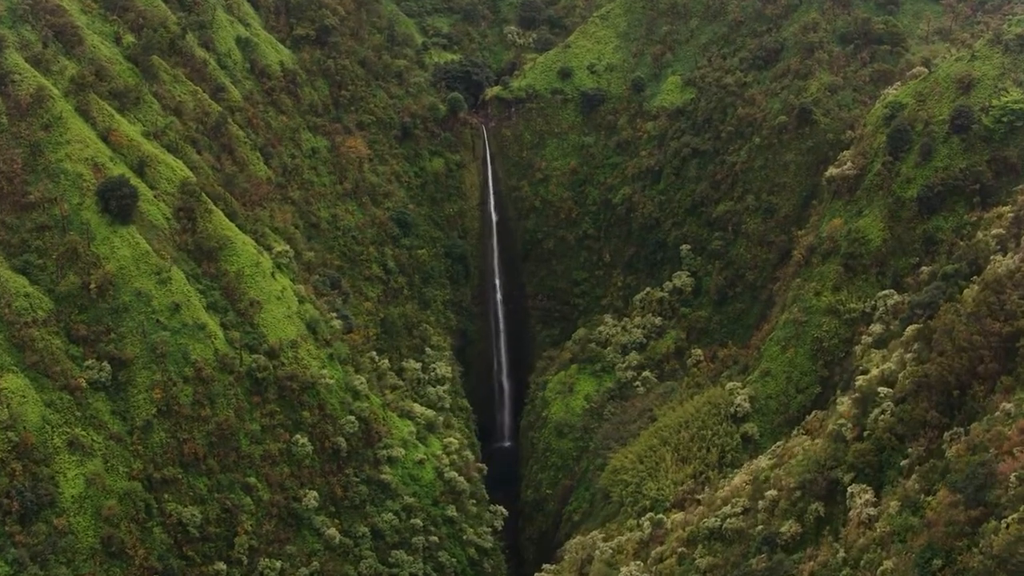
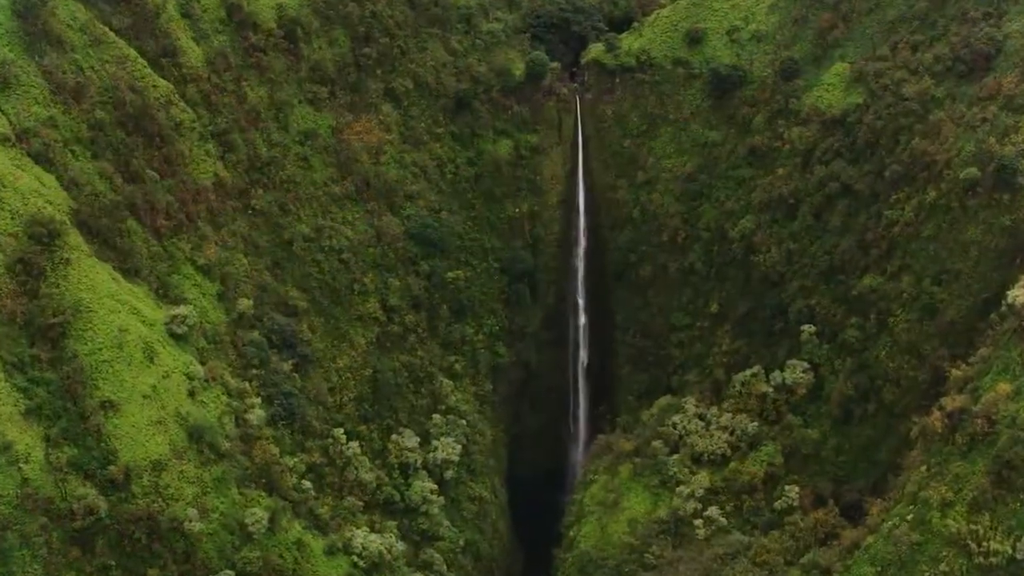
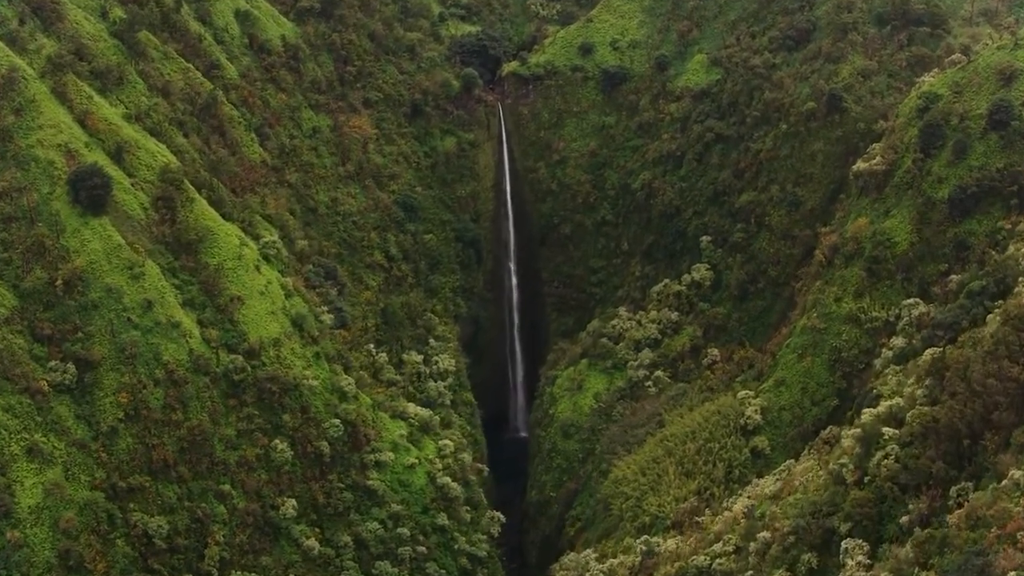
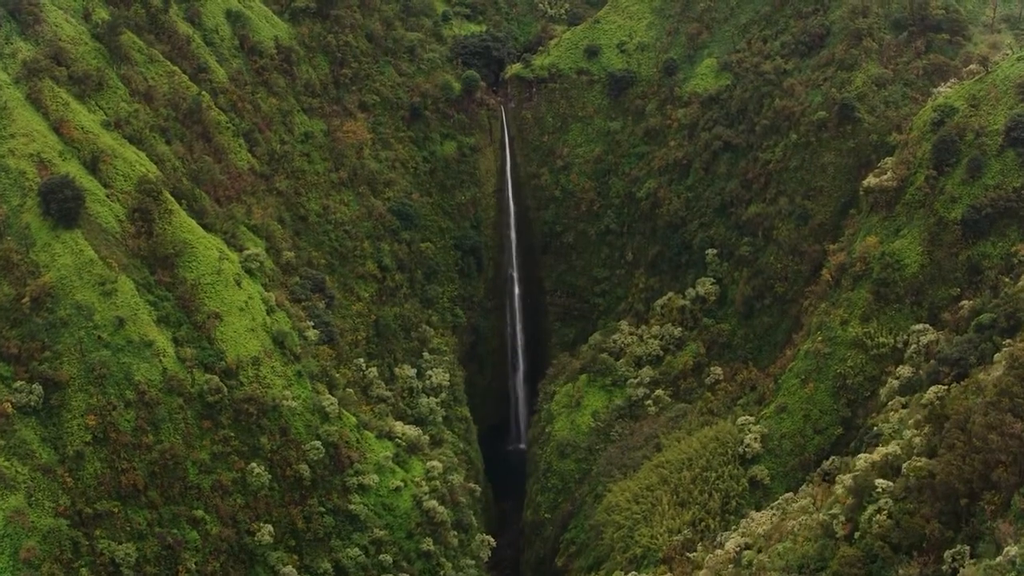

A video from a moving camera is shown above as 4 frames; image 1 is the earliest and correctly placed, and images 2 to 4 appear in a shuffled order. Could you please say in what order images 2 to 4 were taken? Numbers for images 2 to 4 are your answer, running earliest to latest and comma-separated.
3, 4, 2
